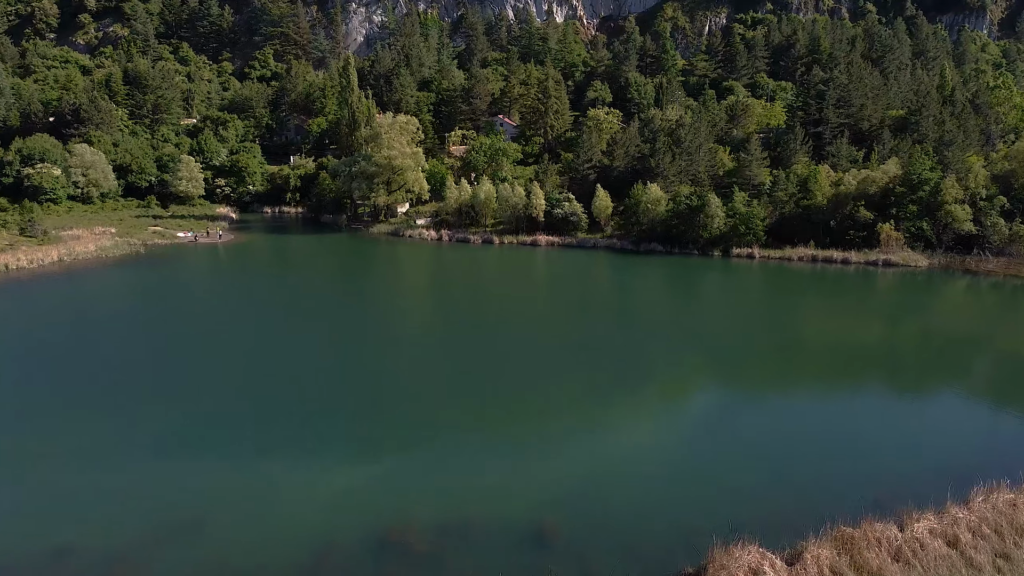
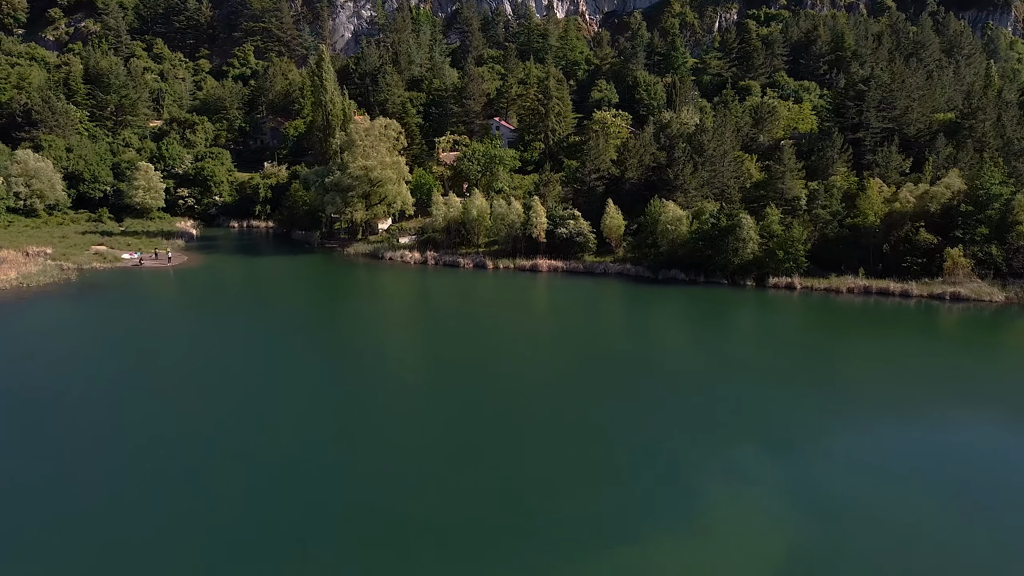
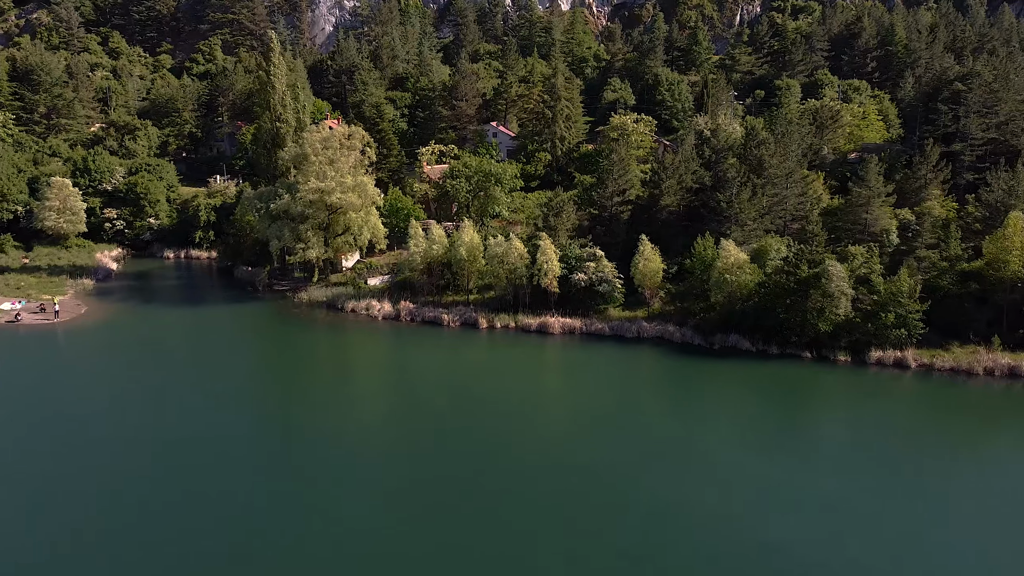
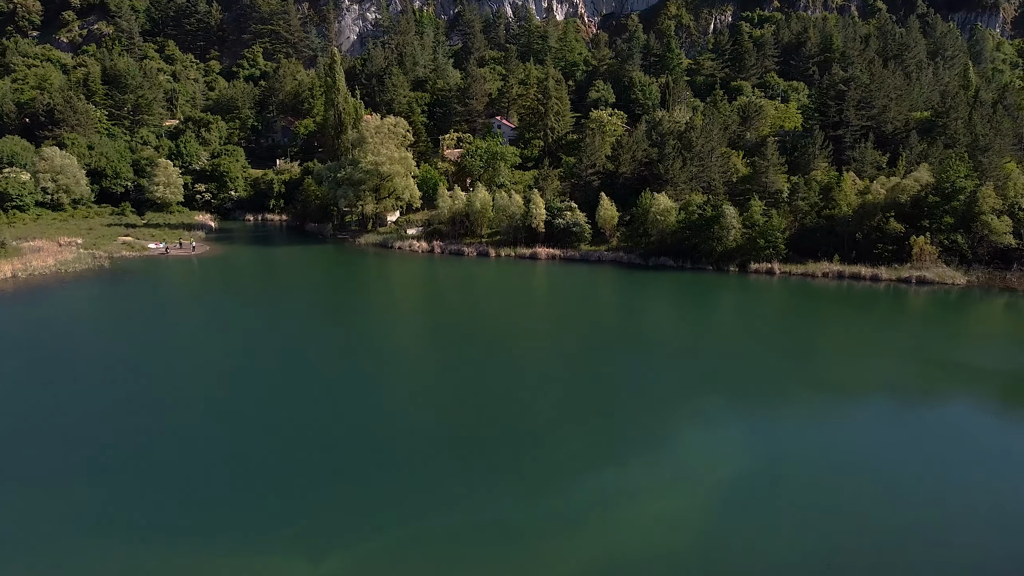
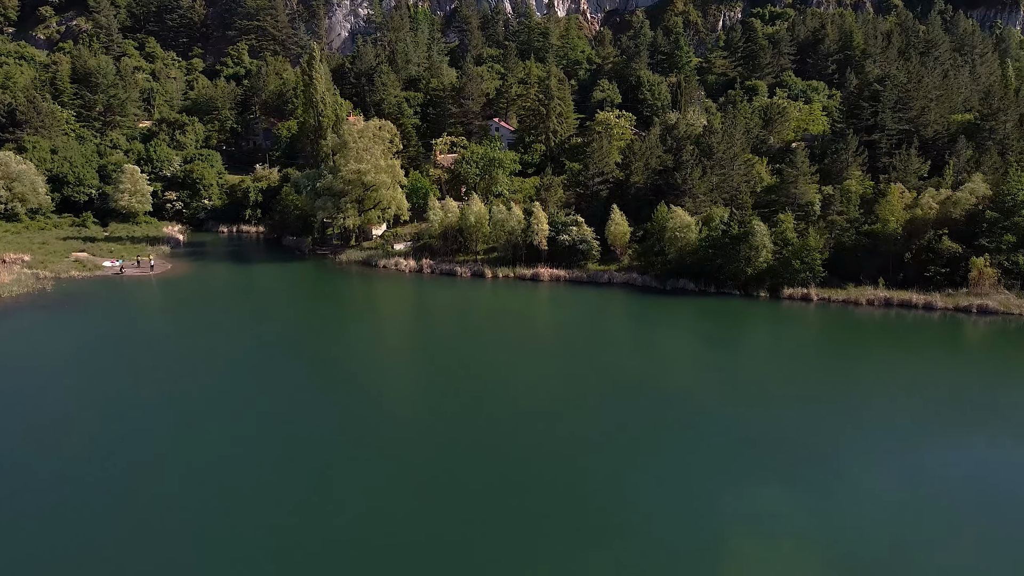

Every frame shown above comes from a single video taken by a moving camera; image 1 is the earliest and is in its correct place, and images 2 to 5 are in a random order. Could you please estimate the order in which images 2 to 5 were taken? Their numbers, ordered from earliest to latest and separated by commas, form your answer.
4, 2, 5, 3
